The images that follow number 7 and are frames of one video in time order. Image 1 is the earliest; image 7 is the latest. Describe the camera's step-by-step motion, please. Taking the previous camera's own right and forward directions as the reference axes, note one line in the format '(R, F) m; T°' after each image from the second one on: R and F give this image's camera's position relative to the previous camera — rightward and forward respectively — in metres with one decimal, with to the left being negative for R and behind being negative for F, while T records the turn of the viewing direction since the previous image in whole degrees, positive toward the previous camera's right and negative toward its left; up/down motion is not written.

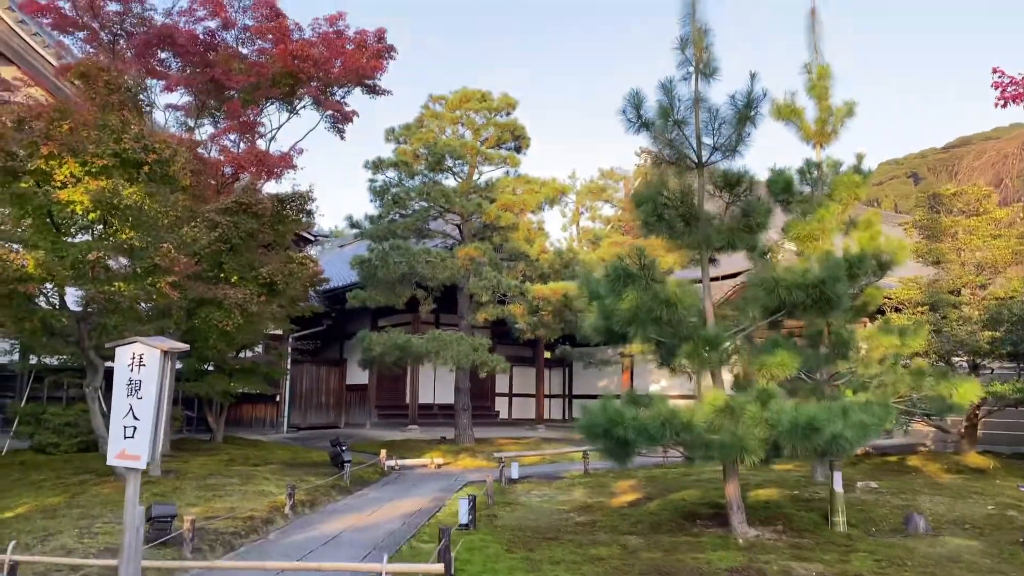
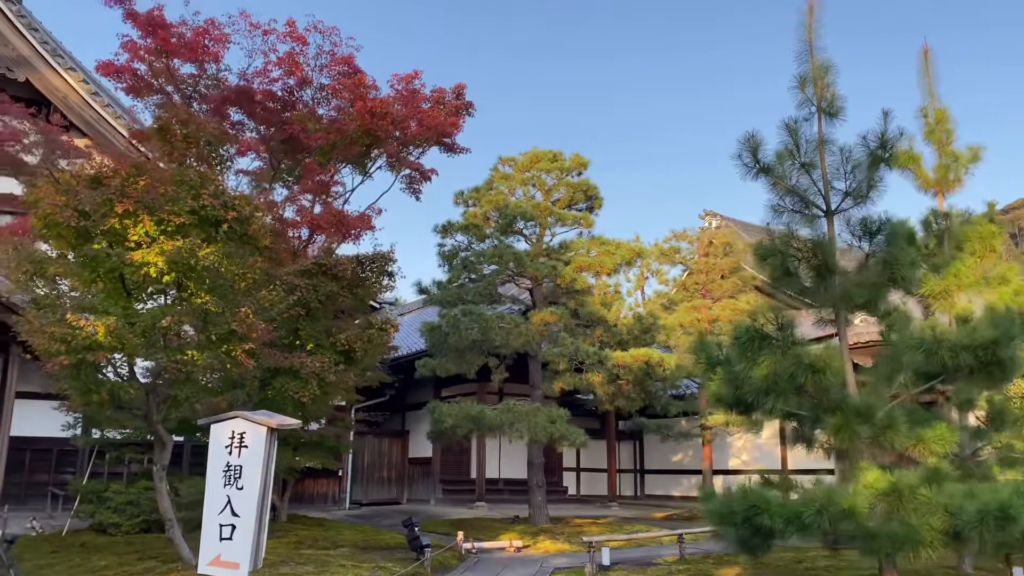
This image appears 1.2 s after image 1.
(-0.4, +0.6) m; -3°
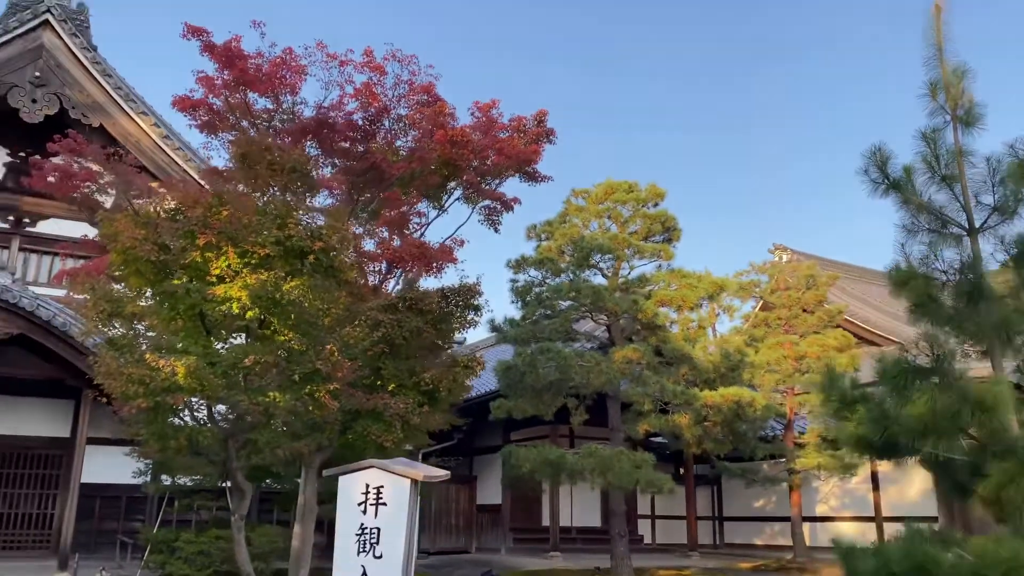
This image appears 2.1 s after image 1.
(-0.4, +0.5) m; -4°
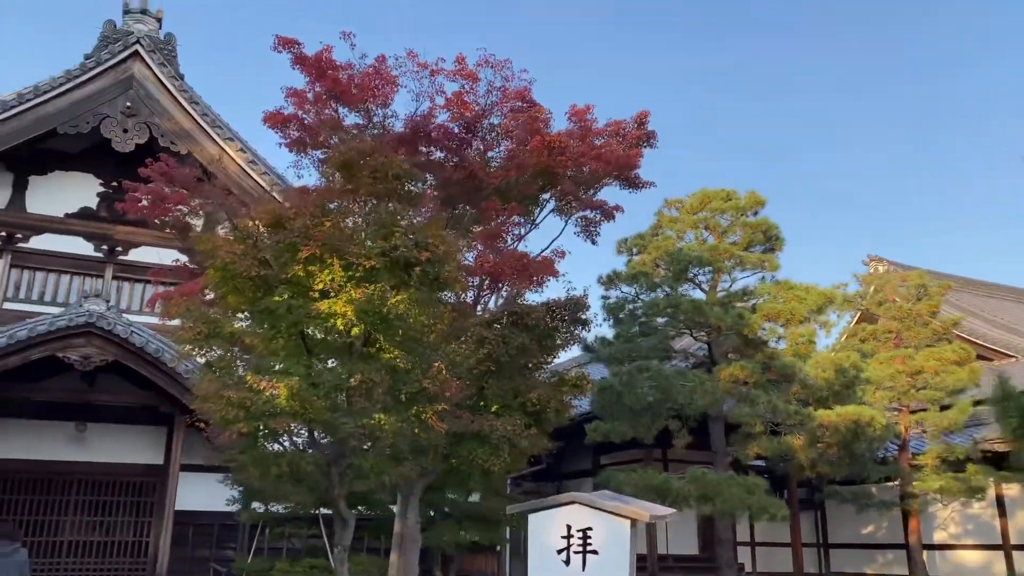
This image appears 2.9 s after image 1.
(-0.3, +0.4) m; -5°
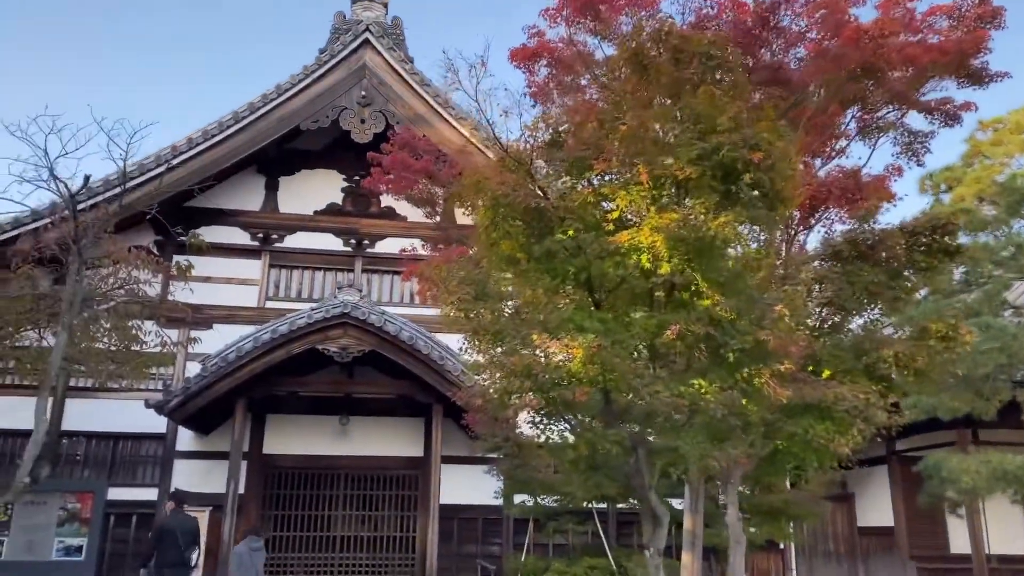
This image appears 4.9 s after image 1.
(-0.6, +1.2) m; -15°
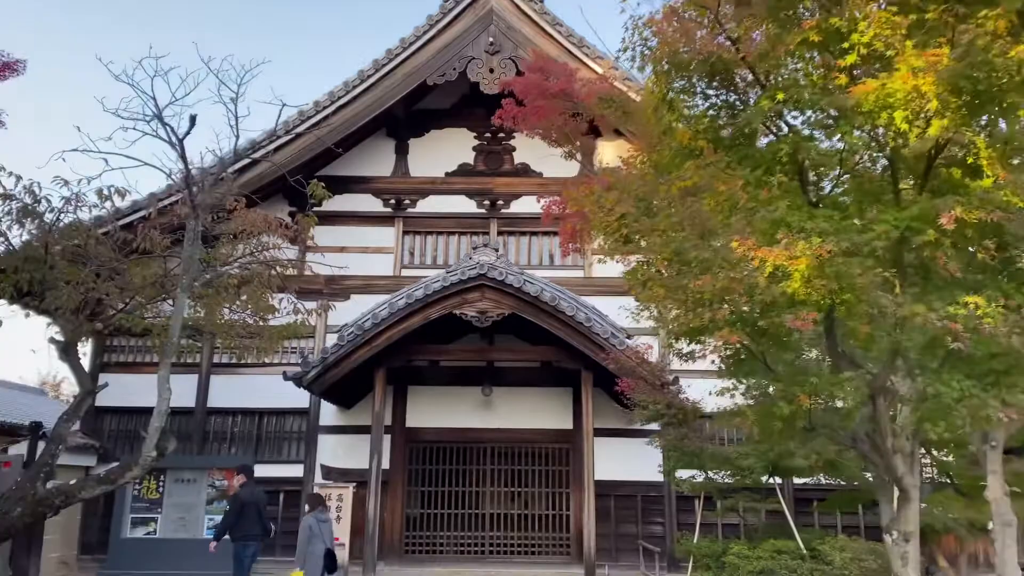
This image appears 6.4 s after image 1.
(-0.2, +1.0) m; -9°
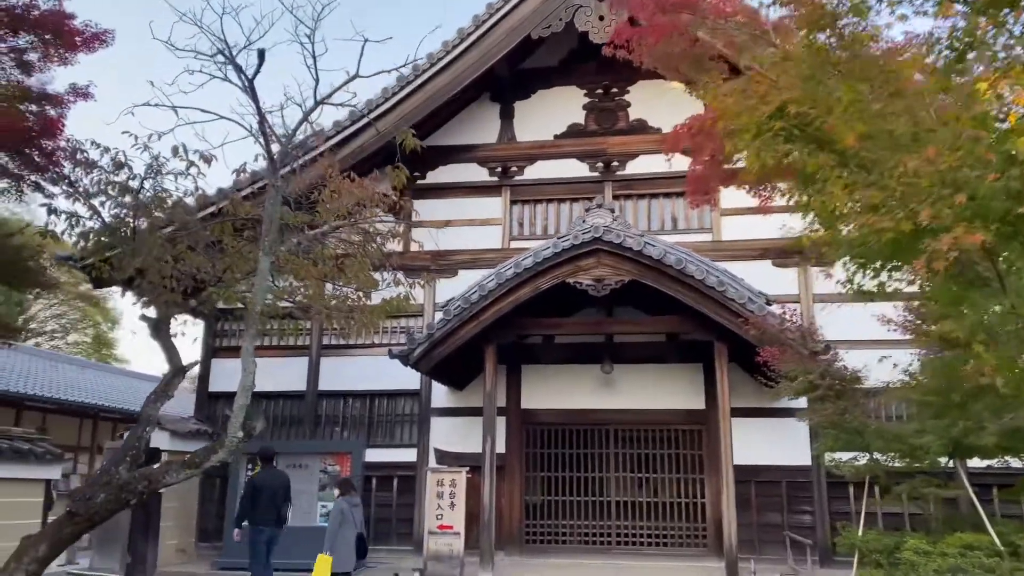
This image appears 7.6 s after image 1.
(0.0, +0.9) m; -8°
